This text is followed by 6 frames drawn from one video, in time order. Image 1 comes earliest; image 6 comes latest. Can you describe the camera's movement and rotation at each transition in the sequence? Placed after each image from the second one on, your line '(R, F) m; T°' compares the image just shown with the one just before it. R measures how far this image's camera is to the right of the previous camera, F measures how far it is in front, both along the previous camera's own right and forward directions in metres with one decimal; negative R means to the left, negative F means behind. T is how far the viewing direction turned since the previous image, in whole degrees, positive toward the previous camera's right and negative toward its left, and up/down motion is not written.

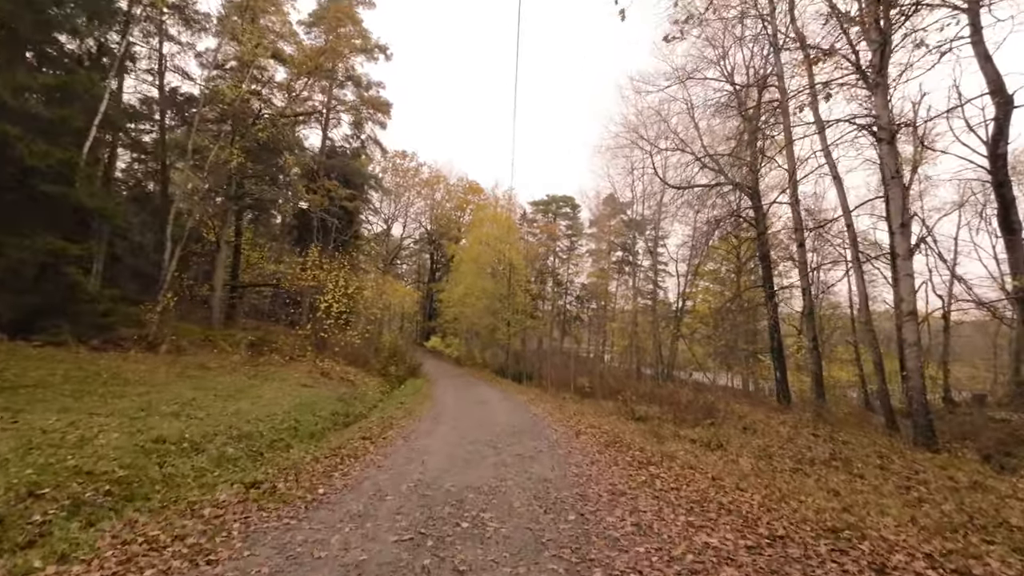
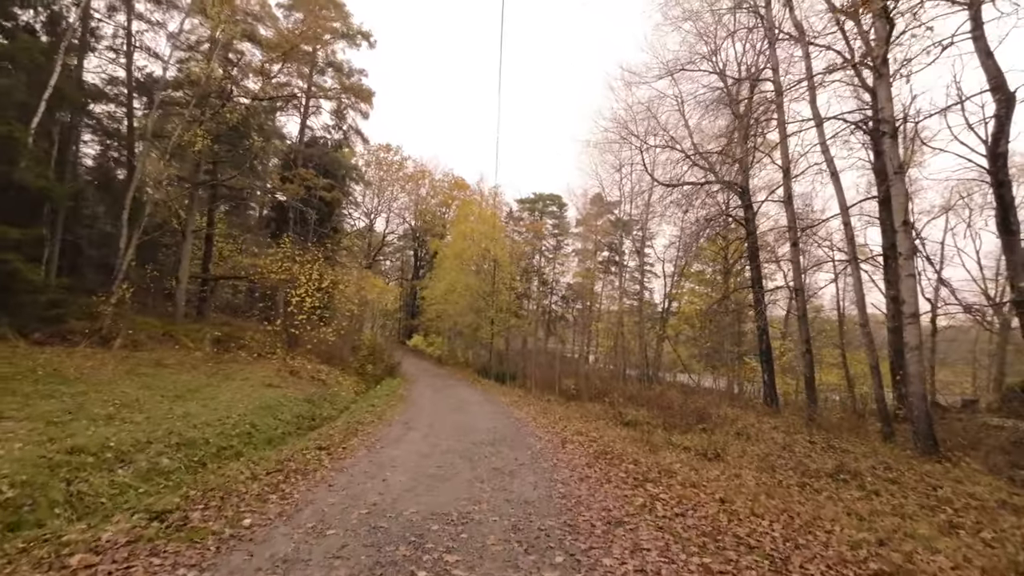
(+0.1, +0.8) m; +2°
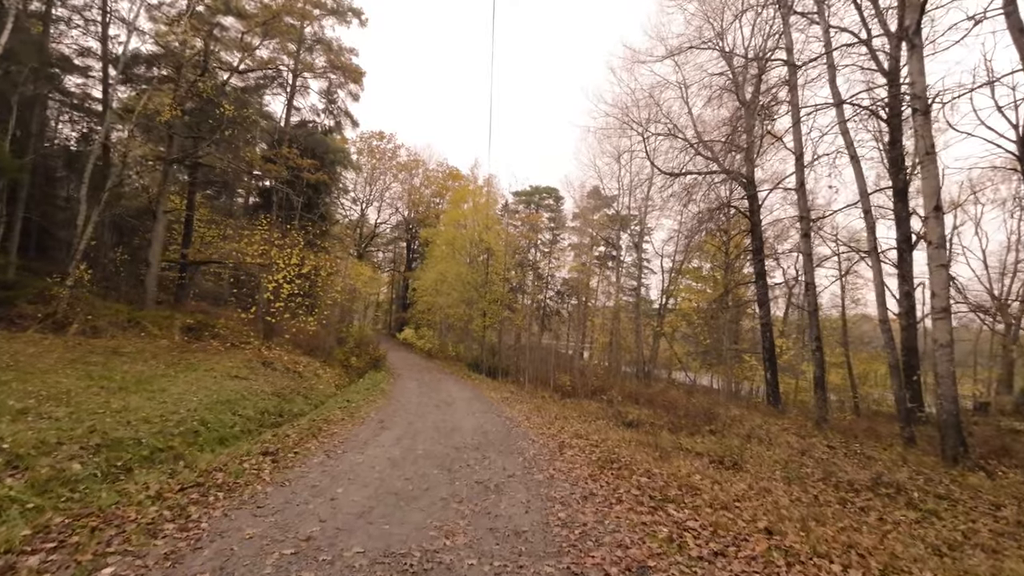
(0.0, +1.1) m; +1°
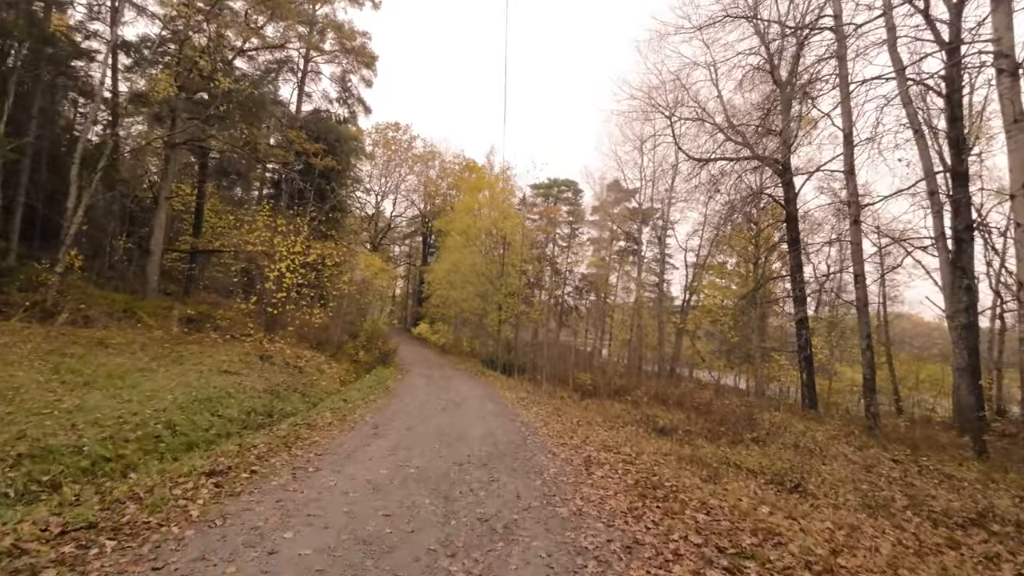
(0.0, +1.1) m; -2°
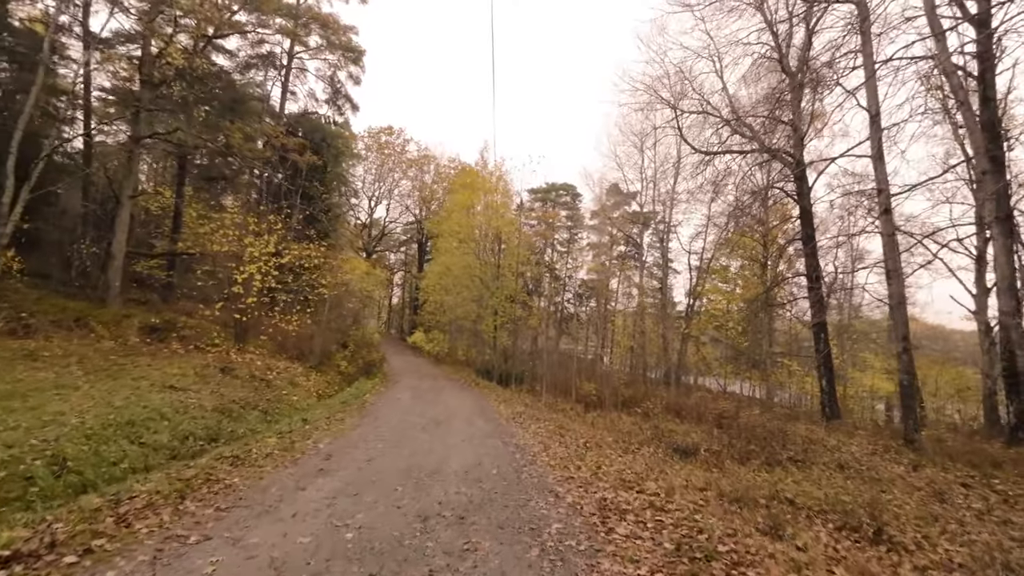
(+0.1, +1.4) m; 0°
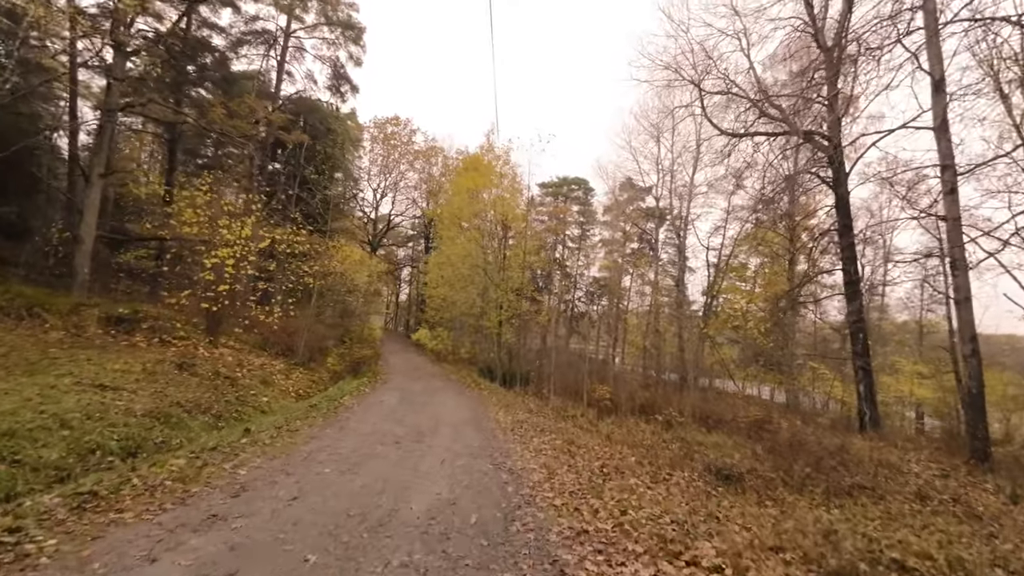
(+0.2, +1.6) m; -1°
